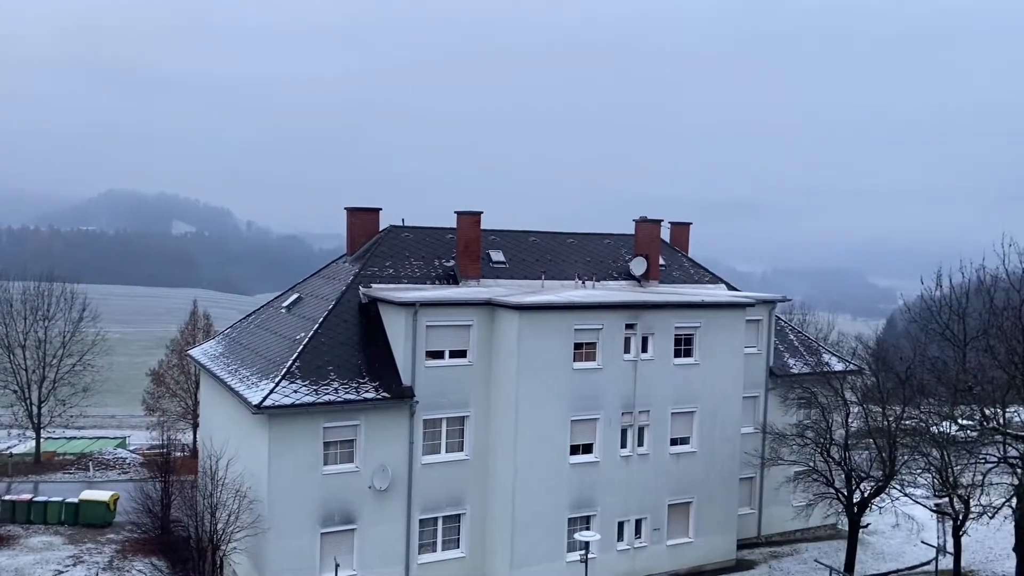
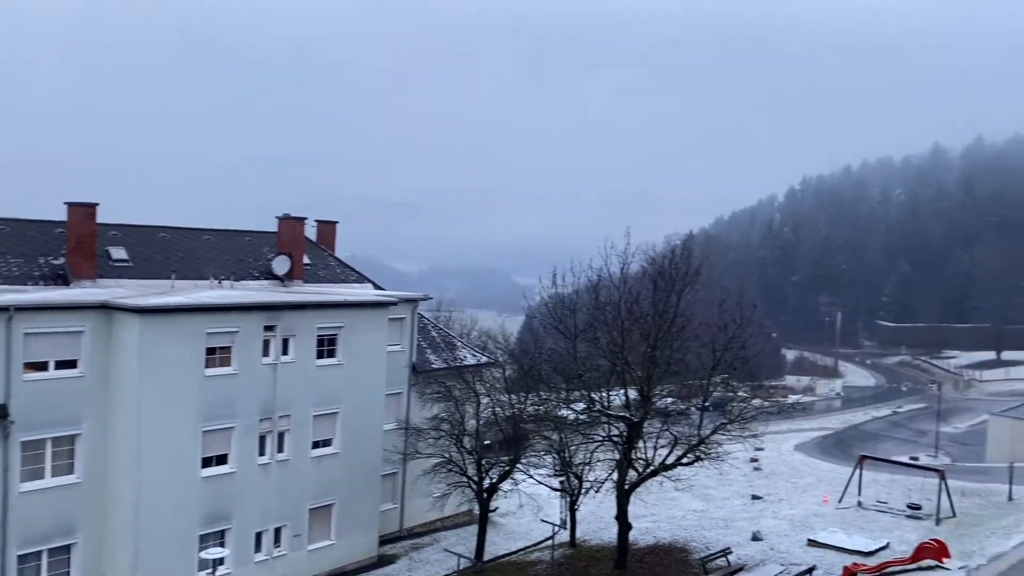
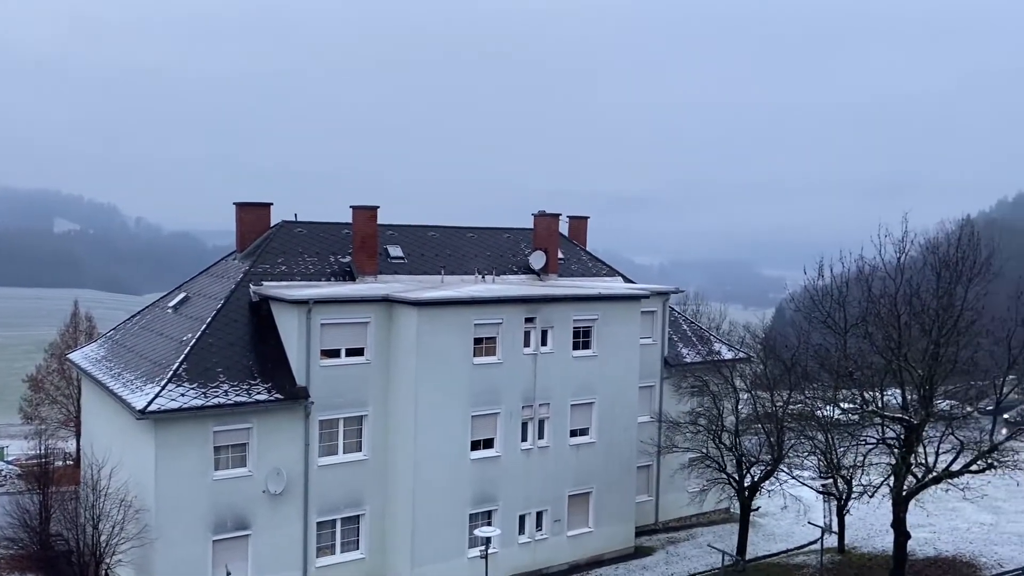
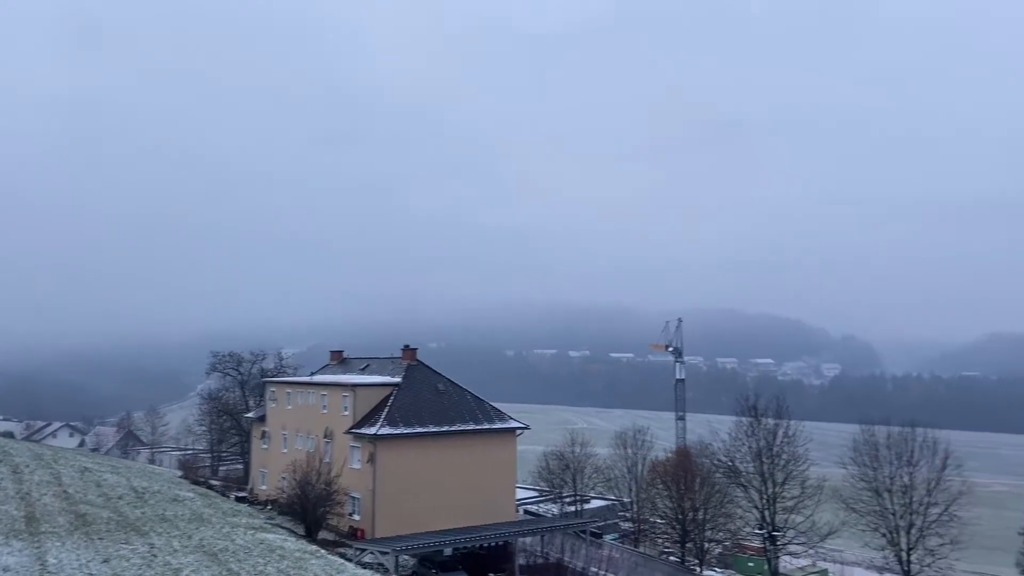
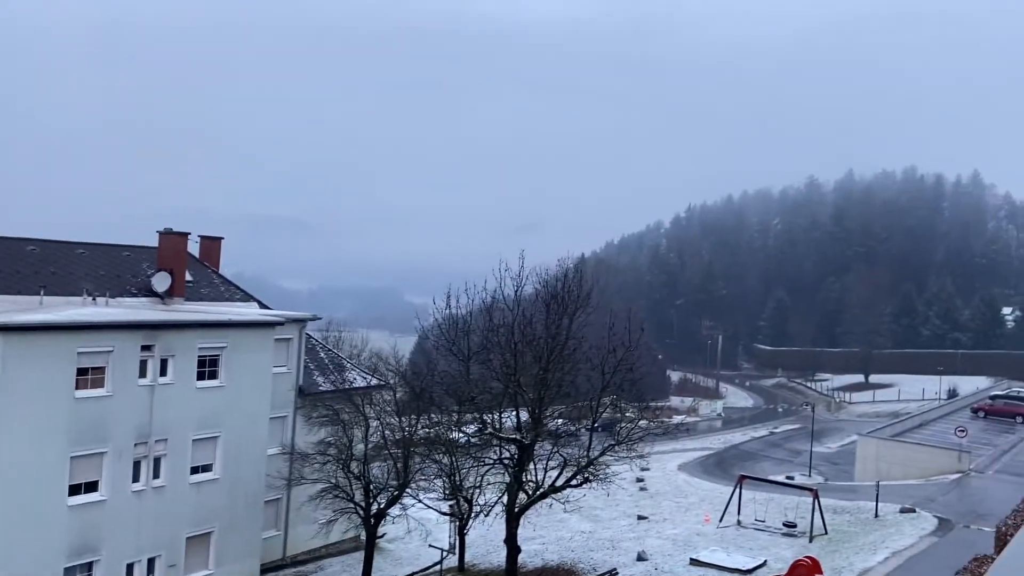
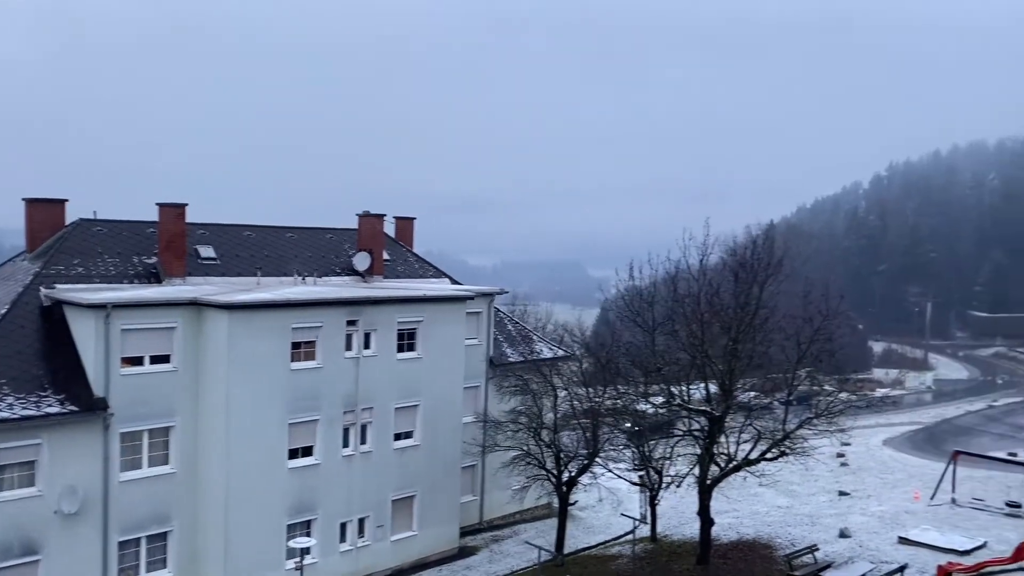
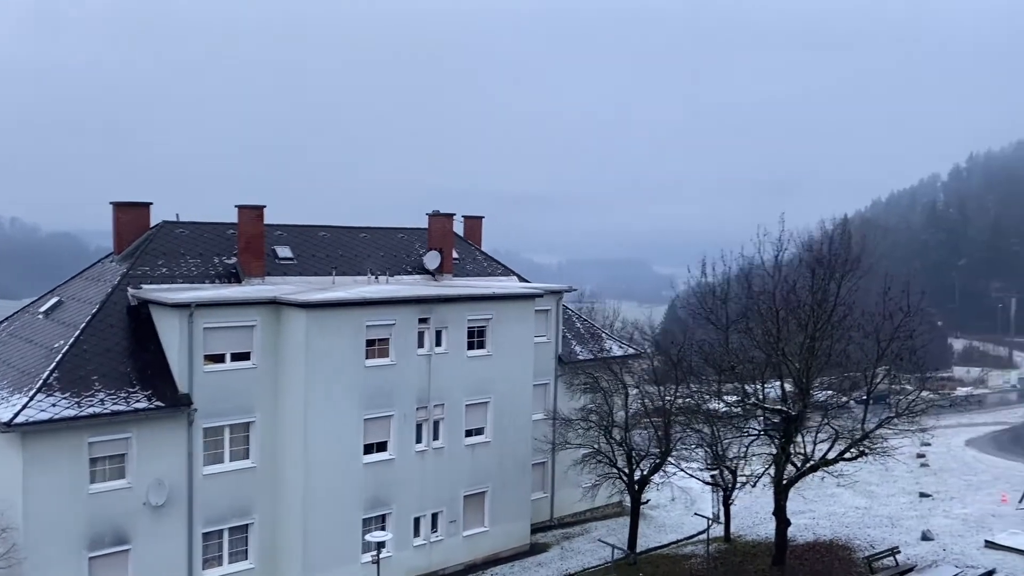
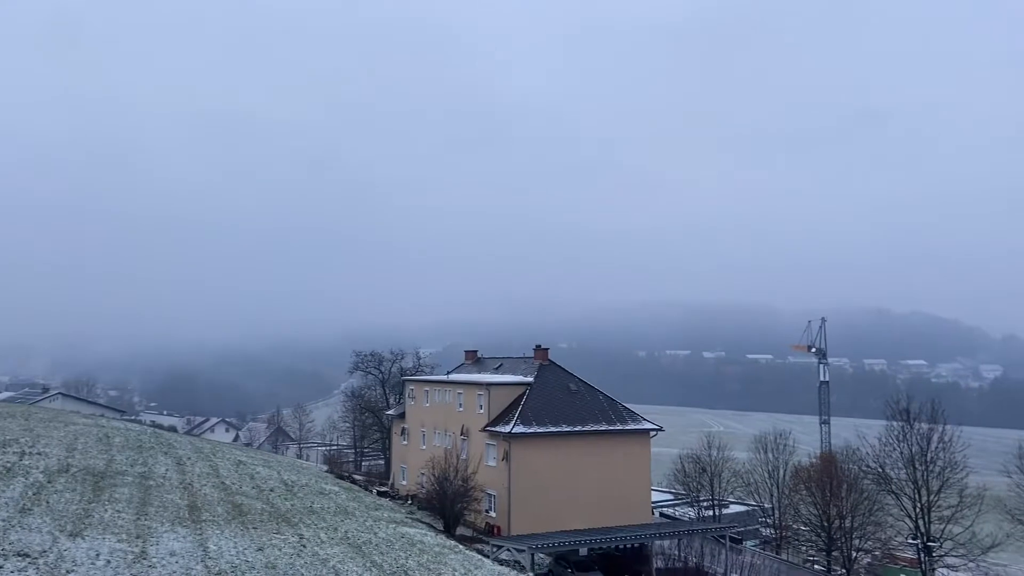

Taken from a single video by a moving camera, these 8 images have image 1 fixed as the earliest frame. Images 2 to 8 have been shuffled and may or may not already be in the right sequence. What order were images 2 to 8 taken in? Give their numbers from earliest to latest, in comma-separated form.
3, 7, 6, 2, 5, 8, 4
